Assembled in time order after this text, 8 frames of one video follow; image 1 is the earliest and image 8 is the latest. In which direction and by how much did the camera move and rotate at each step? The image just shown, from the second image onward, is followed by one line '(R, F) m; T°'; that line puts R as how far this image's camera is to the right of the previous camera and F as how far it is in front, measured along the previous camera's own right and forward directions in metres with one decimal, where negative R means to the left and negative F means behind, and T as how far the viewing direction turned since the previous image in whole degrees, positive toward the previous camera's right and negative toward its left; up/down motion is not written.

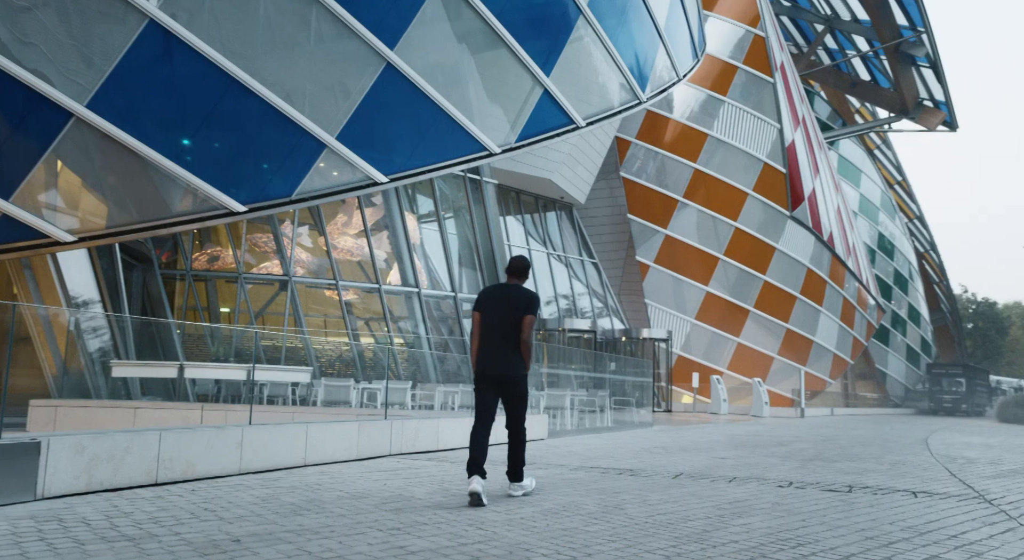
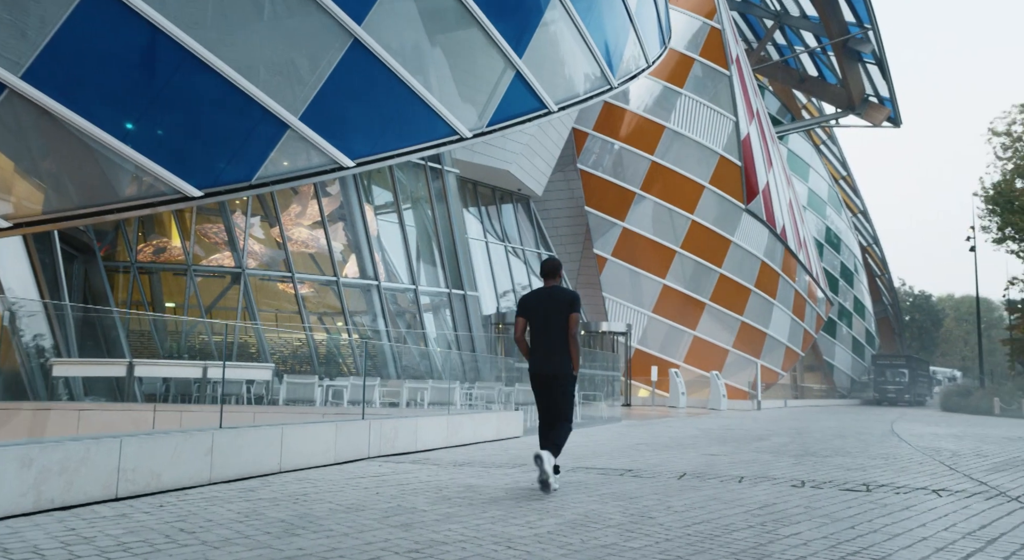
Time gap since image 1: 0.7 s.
(-0.4, +0.6) m; +4°
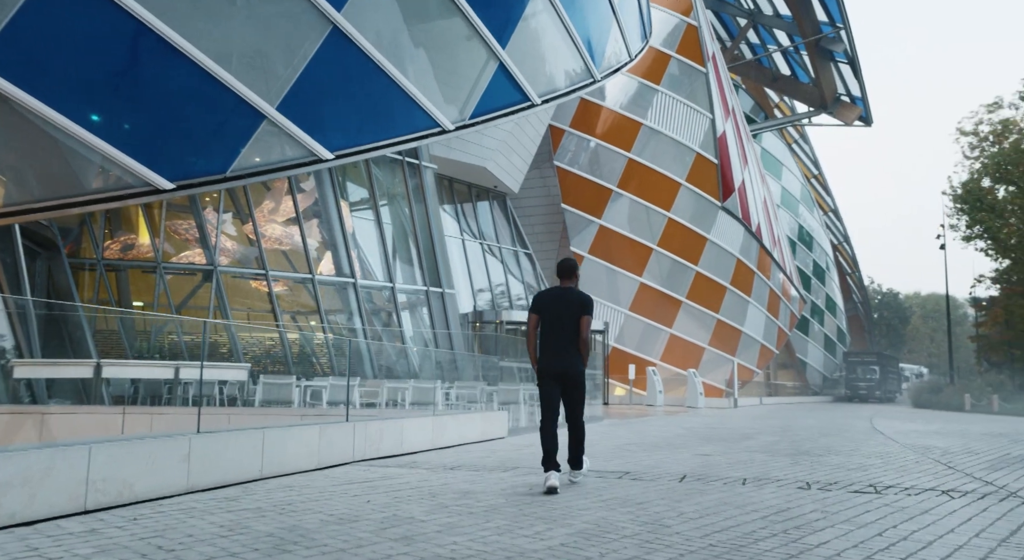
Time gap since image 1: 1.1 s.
(-0.2, +0.3) m; +2°
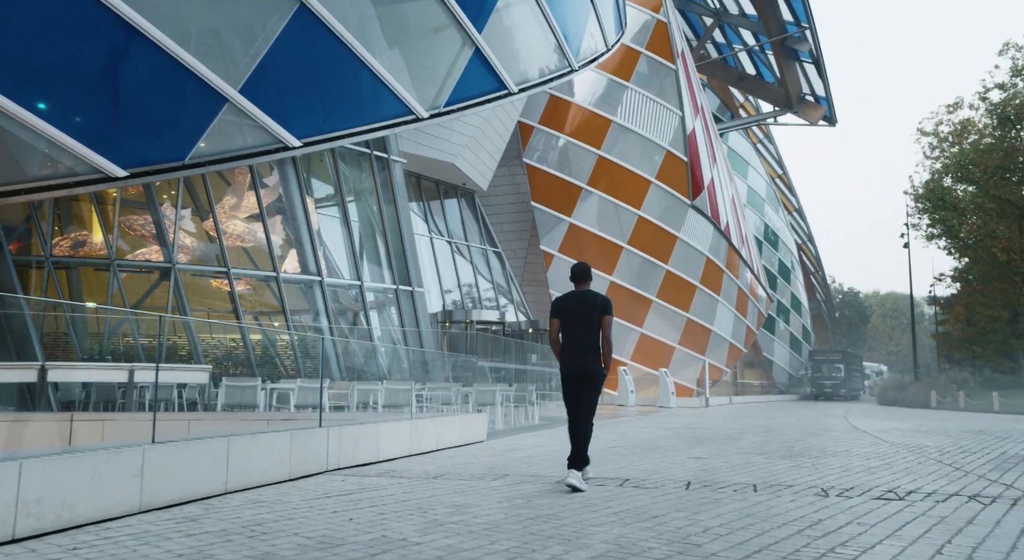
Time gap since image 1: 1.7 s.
(-0.2, +0.5) m; +2°
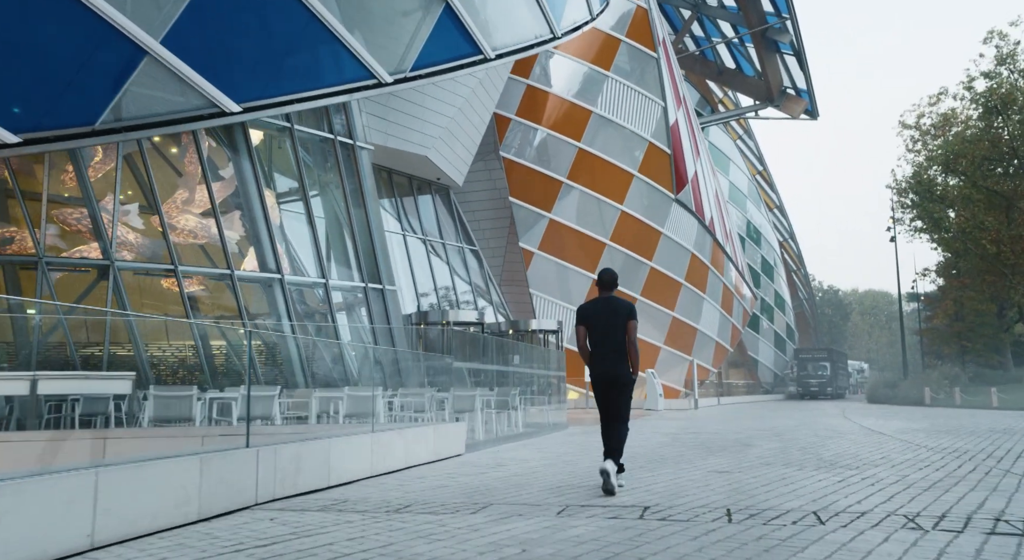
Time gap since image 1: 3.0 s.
(0.0, +1.4) m; +1°
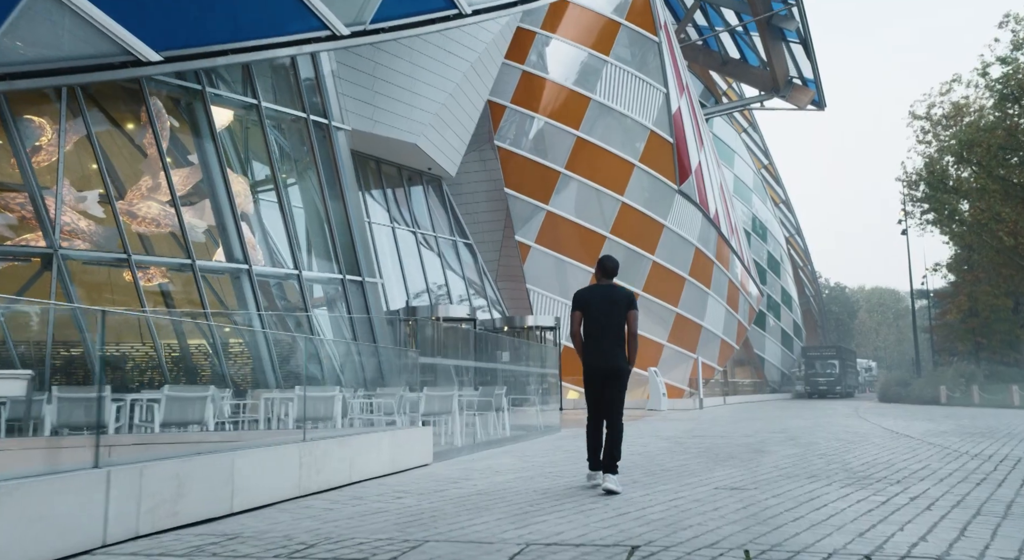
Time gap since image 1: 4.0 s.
(+0.3, +1.3) m; 0°
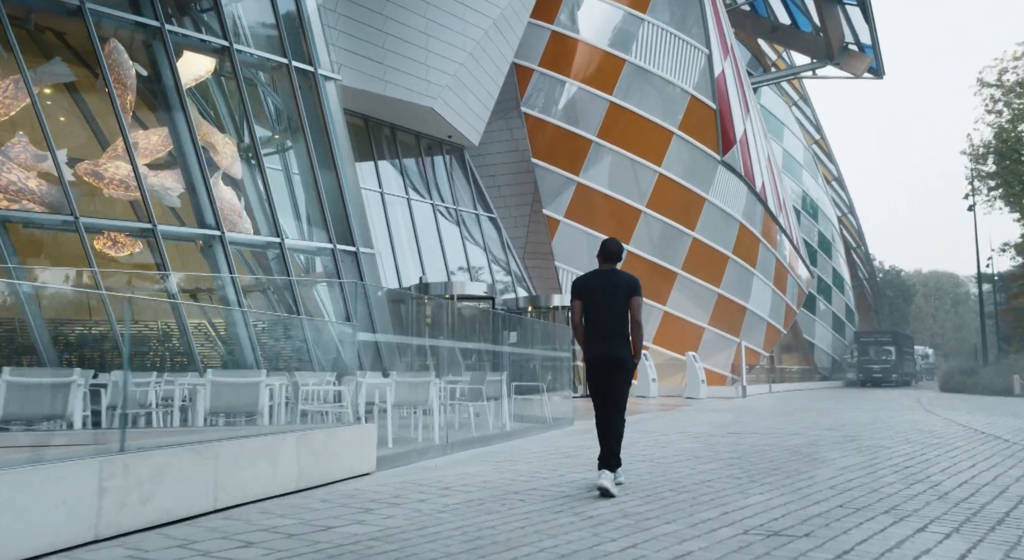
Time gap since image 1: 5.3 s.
(+0.5, +2.0) m; -3°
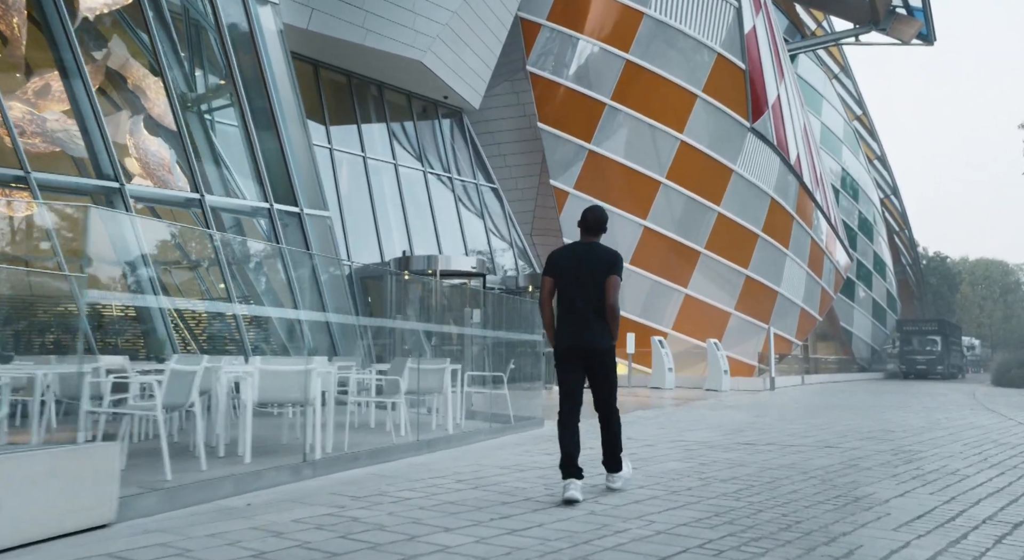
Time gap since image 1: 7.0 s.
(+0.9, +2.5) m; -2°
